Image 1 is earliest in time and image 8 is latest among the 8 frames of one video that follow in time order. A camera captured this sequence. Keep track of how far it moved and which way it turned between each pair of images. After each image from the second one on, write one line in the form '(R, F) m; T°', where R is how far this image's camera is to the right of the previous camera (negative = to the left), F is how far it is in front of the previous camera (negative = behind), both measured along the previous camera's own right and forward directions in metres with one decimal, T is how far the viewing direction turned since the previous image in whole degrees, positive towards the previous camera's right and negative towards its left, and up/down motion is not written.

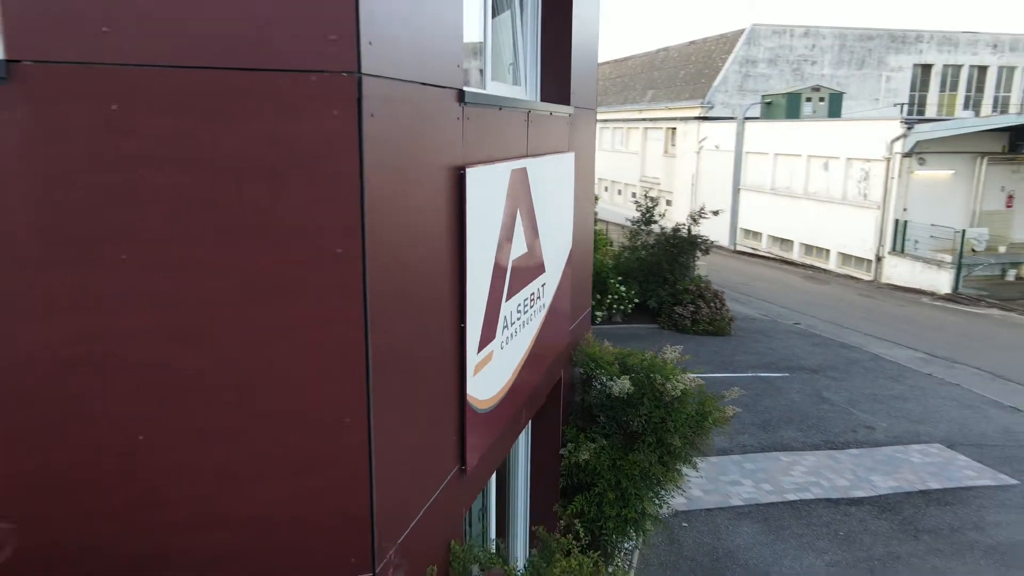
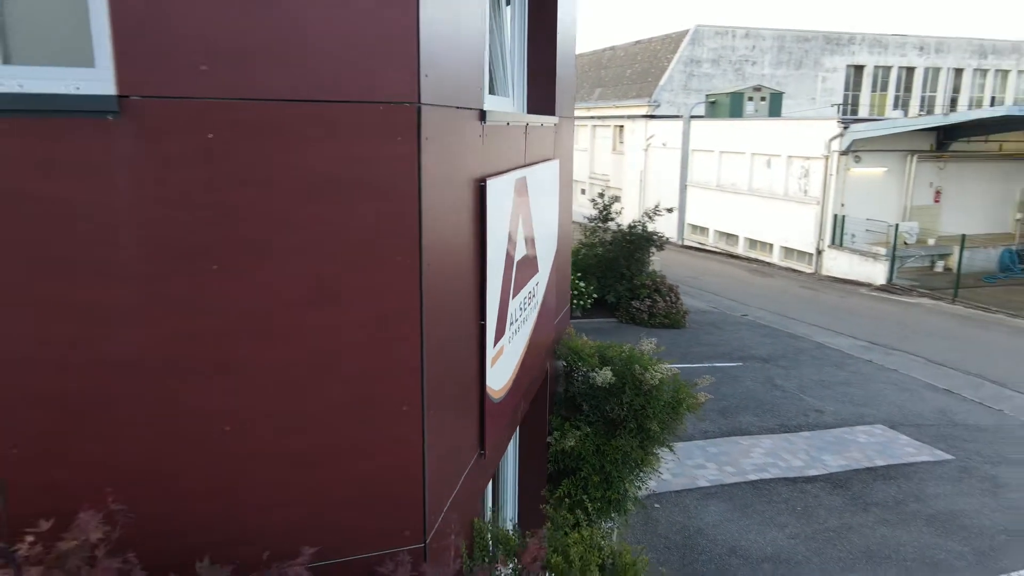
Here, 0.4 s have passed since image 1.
(-0.4, -0.4) m; +4°
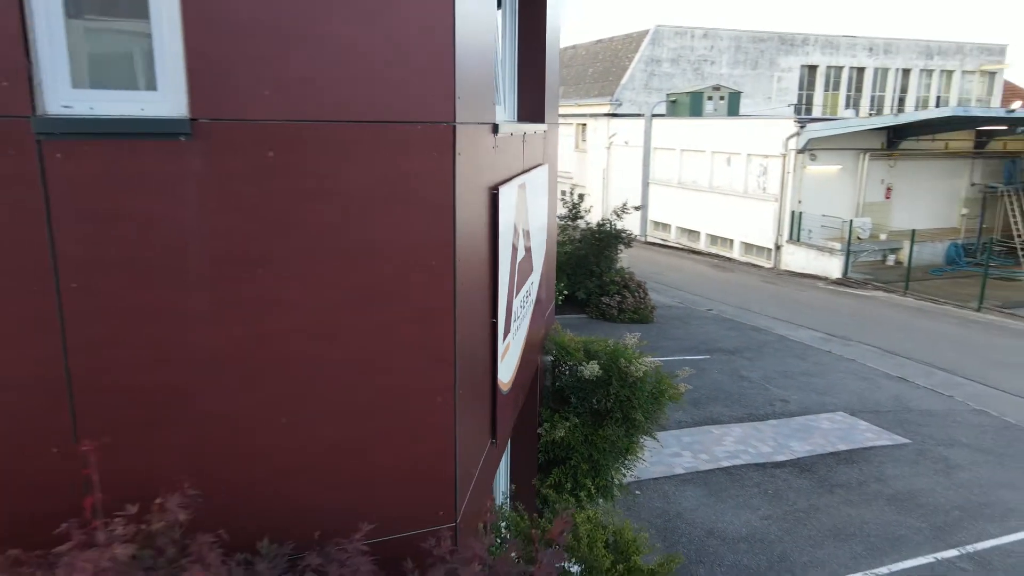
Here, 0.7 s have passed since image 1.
(-0.3, -0.3) m; +3°
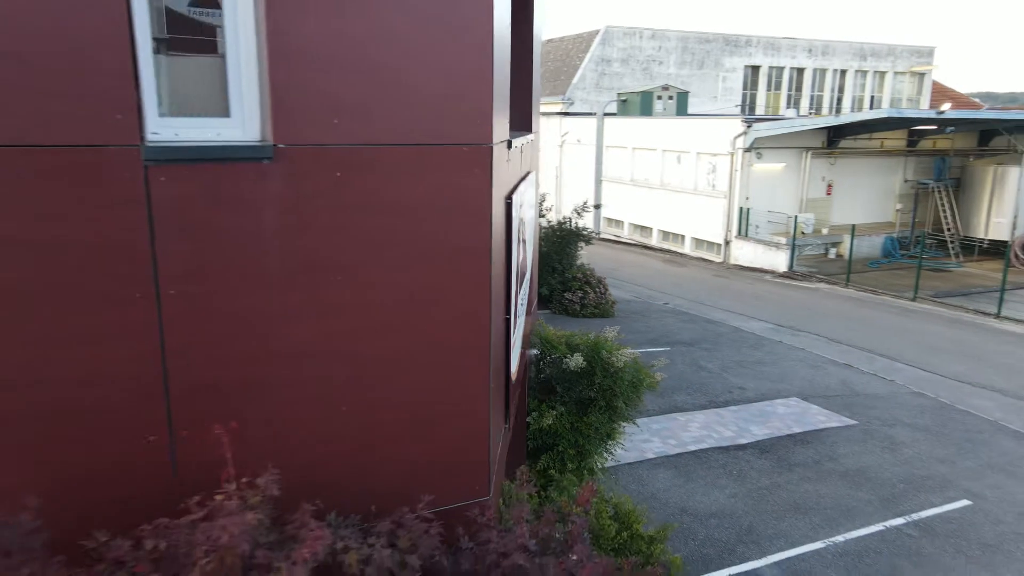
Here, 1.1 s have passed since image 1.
(-0.4, -0.5) m; +4°
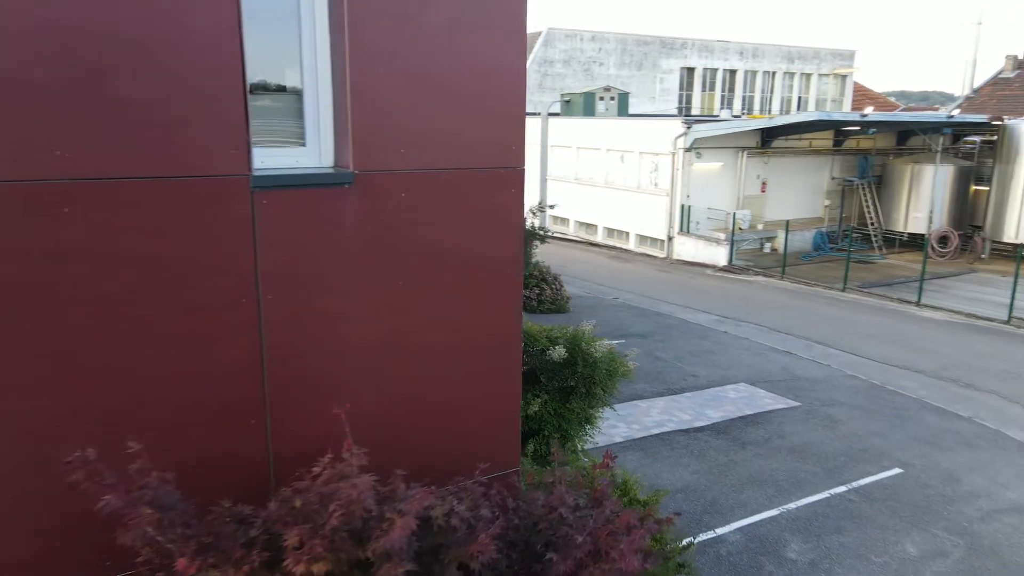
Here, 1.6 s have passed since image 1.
(-0.5, -0.6) m; +5°
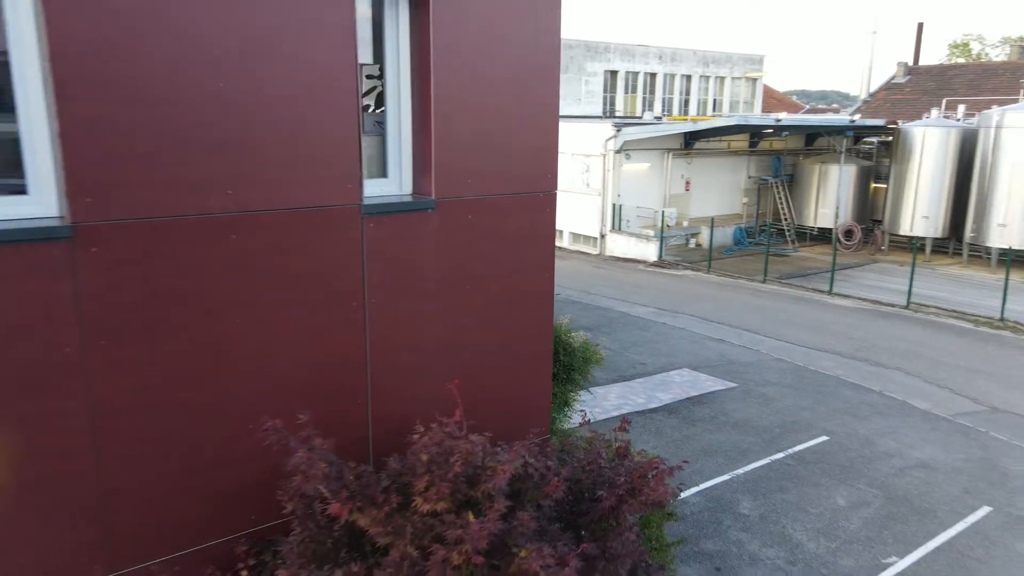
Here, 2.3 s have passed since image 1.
(-0.8, -1.0) m; +6°
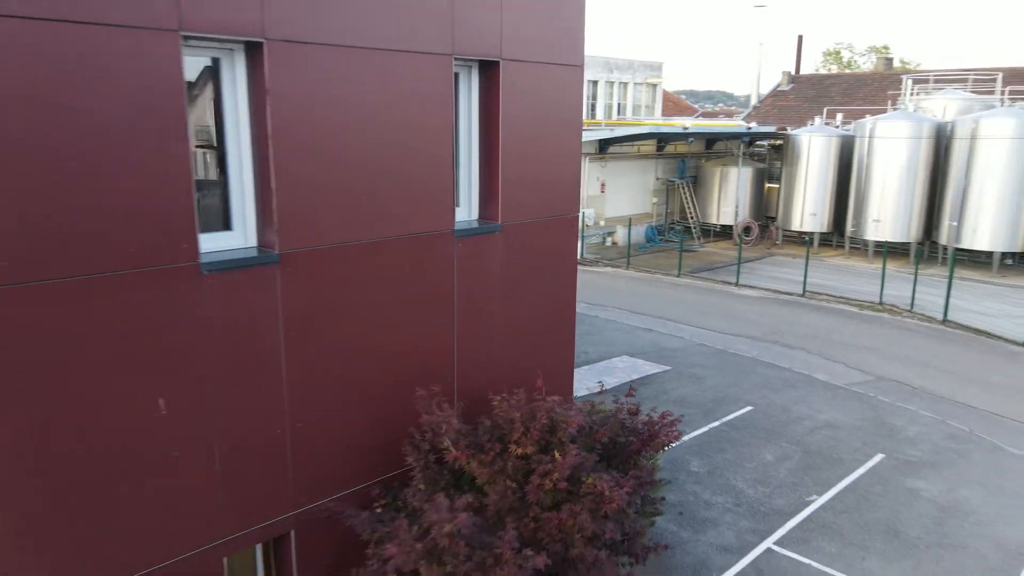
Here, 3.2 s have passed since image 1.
(-1.2, -1.4) m; +8°
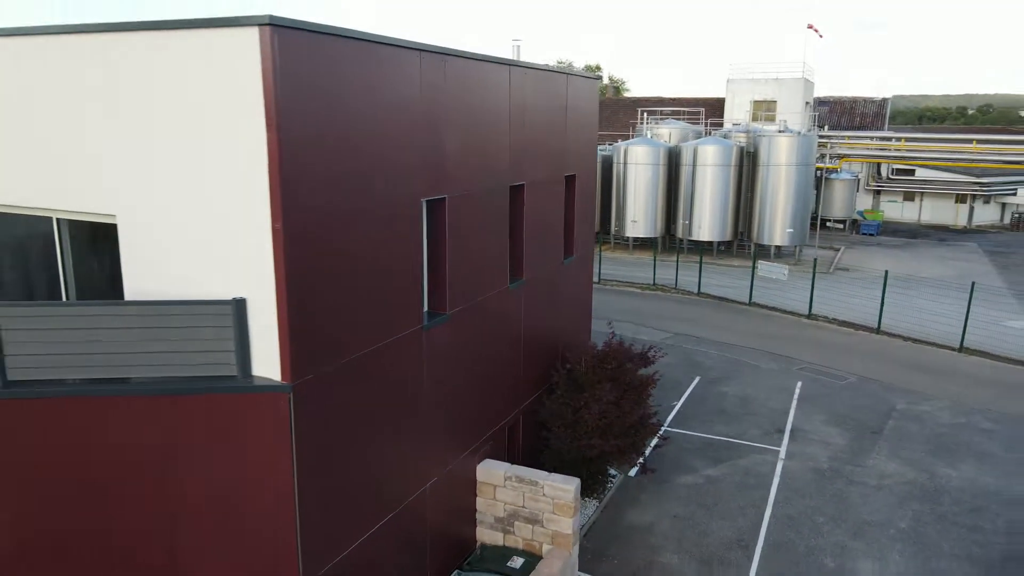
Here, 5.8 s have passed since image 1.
(-5.2, -4.6) m; +20°
